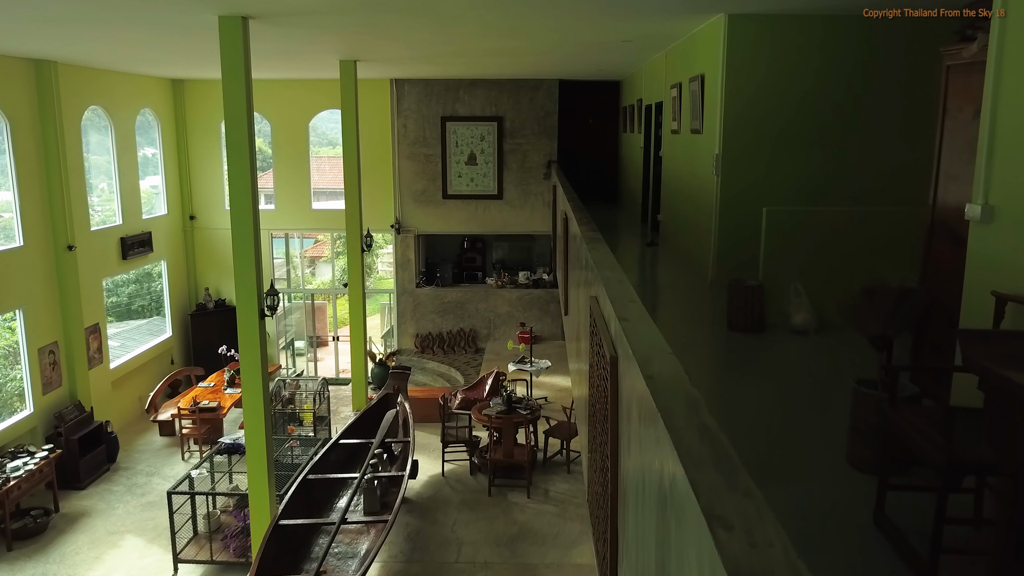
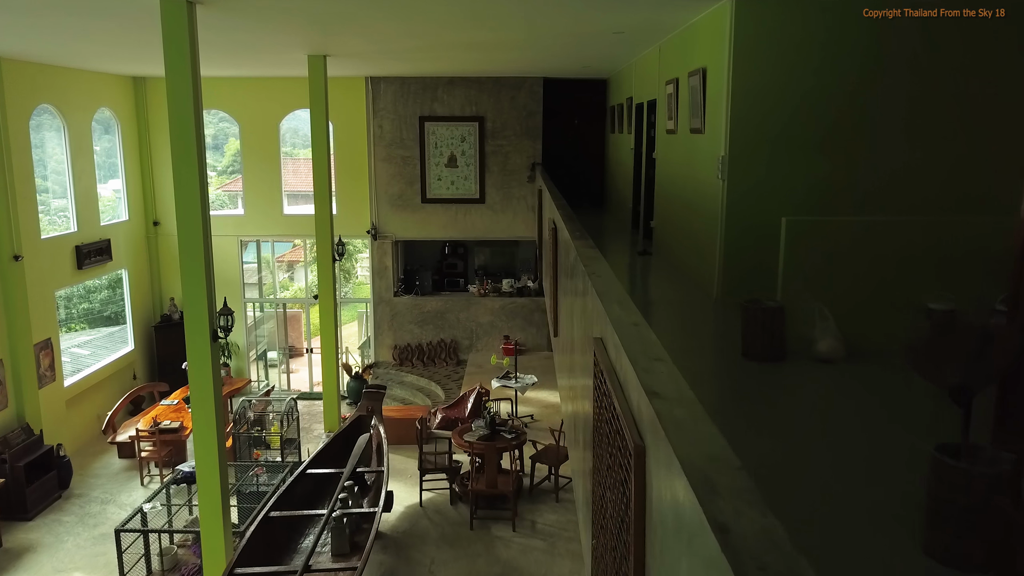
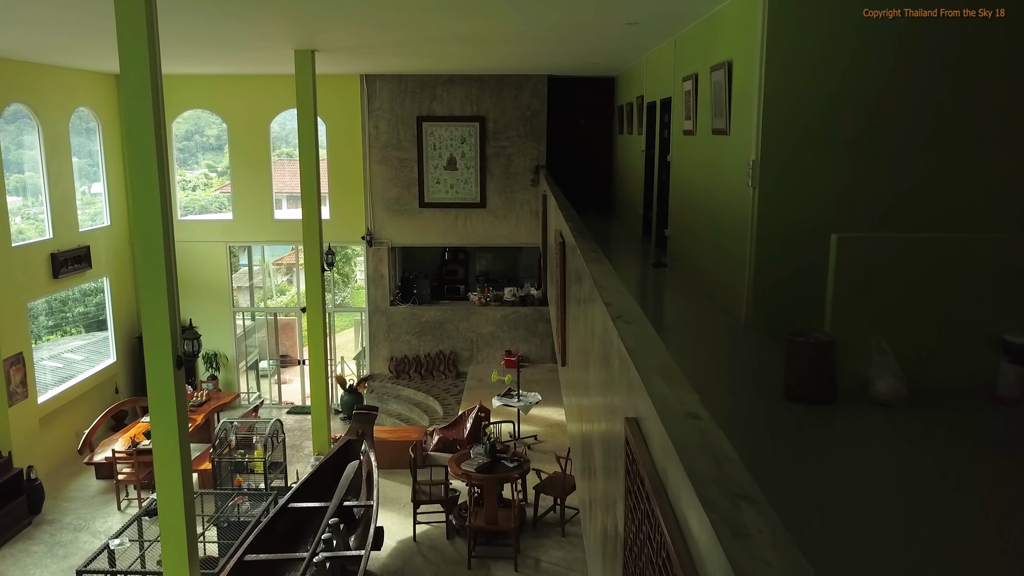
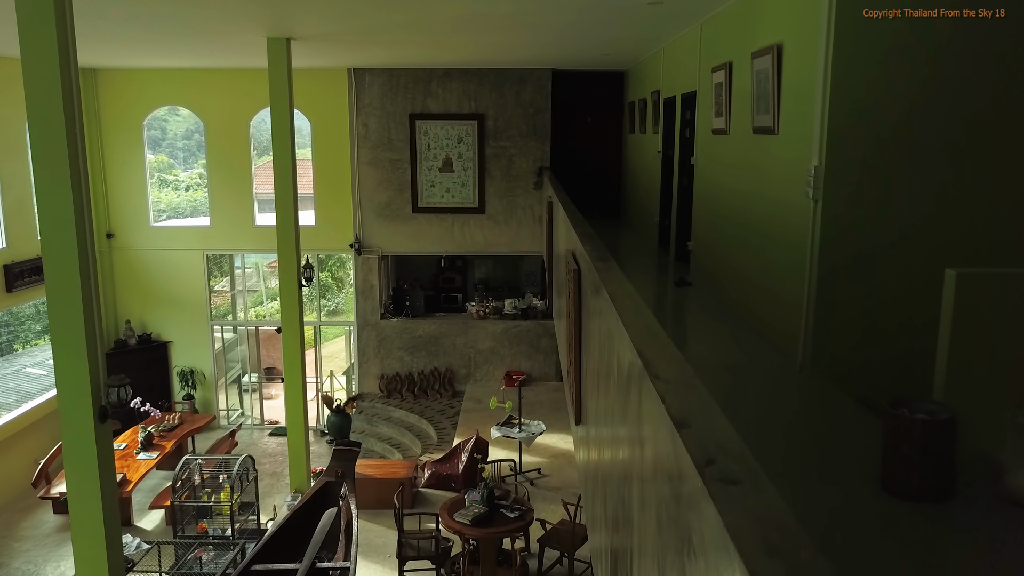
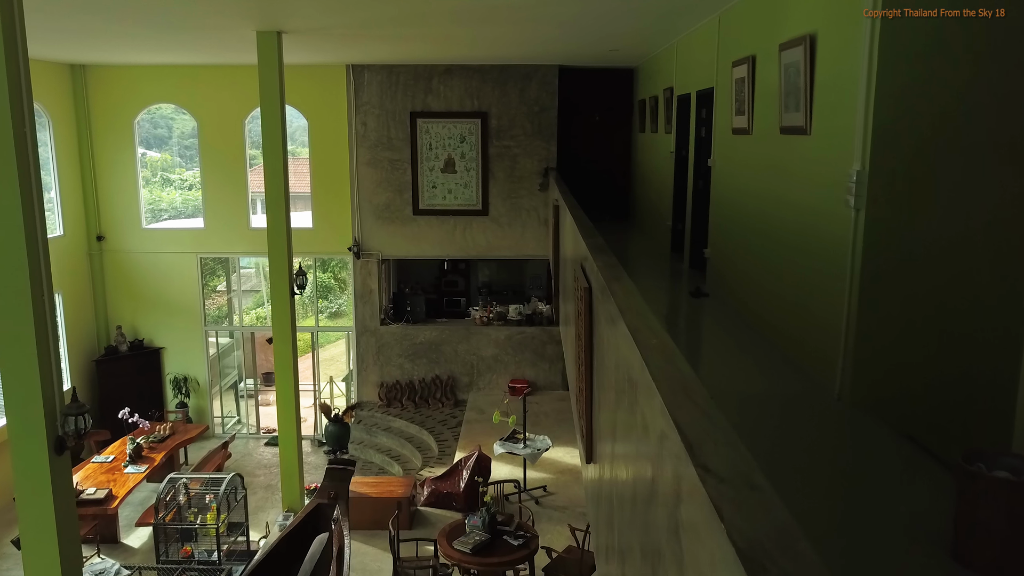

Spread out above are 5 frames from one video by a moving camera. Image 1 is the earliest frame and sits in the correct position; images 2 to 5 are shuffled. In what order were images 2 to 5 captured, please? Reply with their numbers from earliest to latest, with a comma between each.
2, 3, 4, 5
